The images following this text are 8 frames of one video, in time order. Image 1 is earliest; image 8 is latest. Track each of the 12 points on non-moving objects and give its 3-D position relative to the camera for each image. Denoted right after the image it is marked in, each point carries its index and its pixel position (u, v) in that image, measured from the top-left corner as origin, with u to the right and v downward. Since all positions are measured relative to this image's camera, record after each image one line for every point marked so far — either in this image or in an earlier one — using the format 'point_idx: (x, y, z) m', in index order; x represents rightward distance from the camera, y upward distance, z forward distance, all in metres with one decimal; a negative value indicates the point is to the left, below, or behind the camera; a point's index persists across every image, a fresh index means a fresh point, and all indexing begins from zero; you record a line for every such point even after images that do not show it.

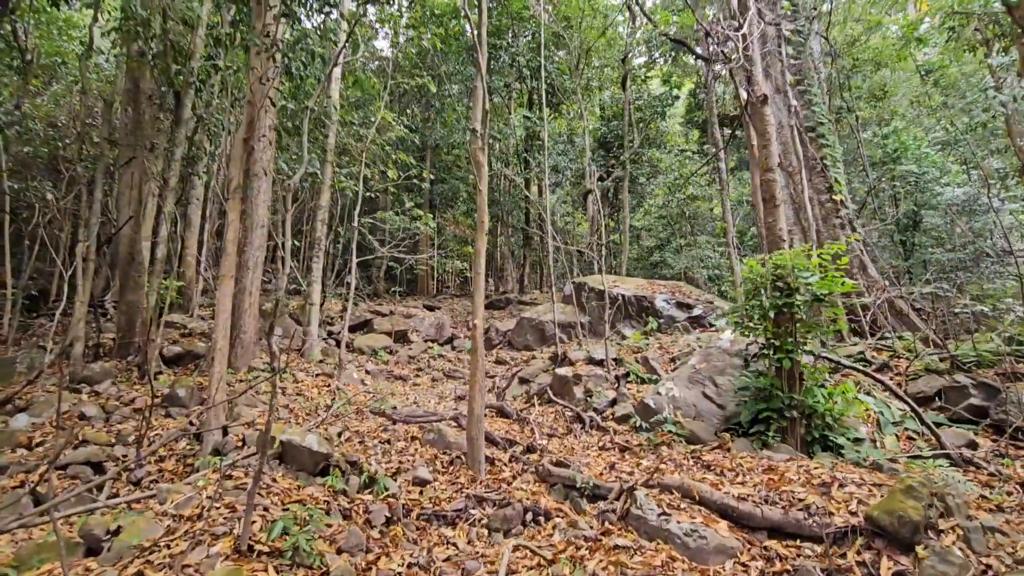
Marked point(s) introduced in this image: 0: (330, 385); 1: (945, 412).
0: (-2.6, -1.4, +7.4) m
1: (+4.4, -1.2, +5.2) m
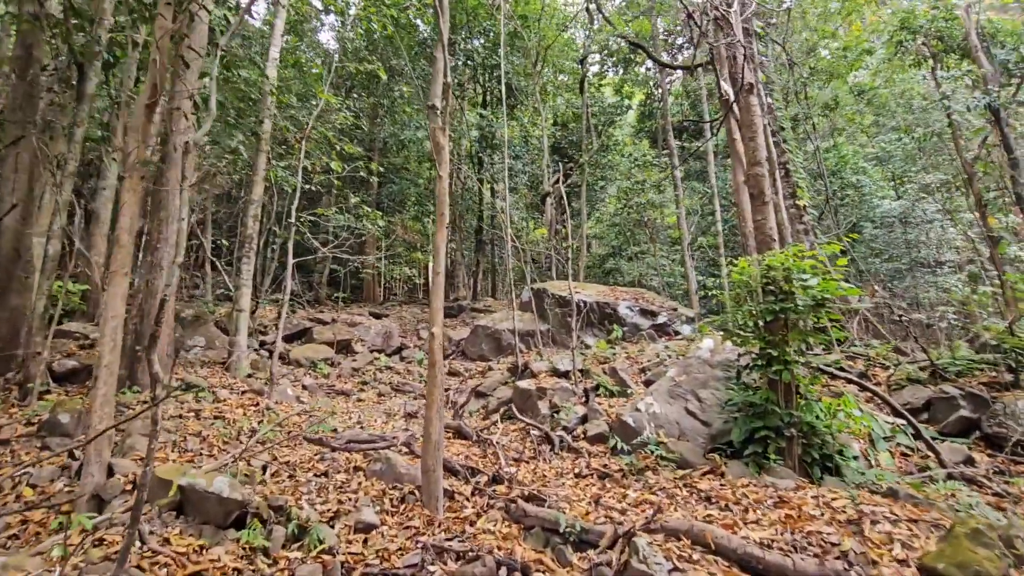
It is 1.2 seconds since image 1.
0: (-3.1, -1.5, +6.4) m
1: (+4.0, -1.3, +4.9) m
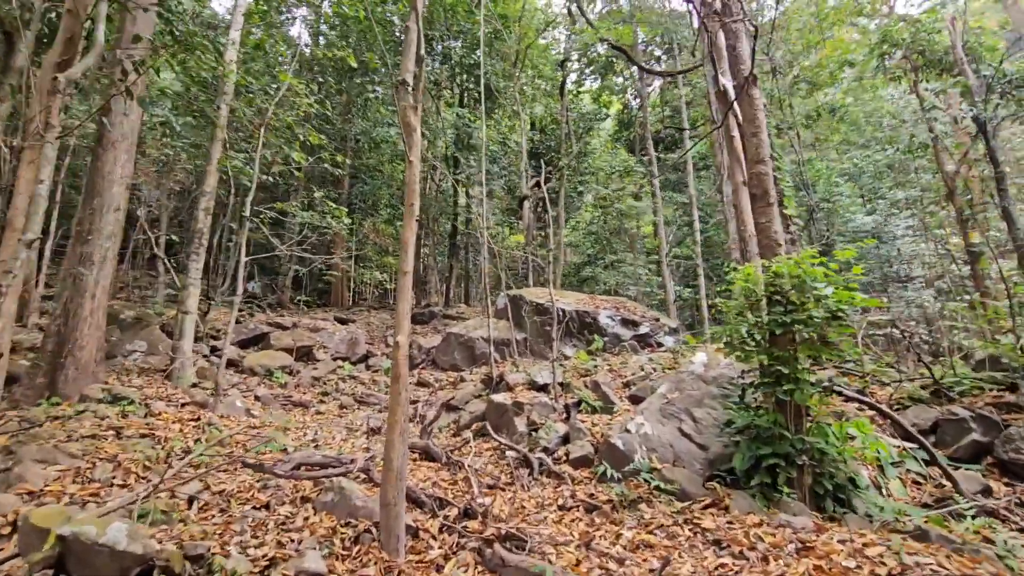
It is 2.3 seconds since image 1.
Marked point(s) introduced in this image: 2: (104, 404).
0: (-3.4, -1.4, +5.6) m
1: (+3.8, -1.4, +4.5) m
2: (-4.1, -1.2, +5.2) m
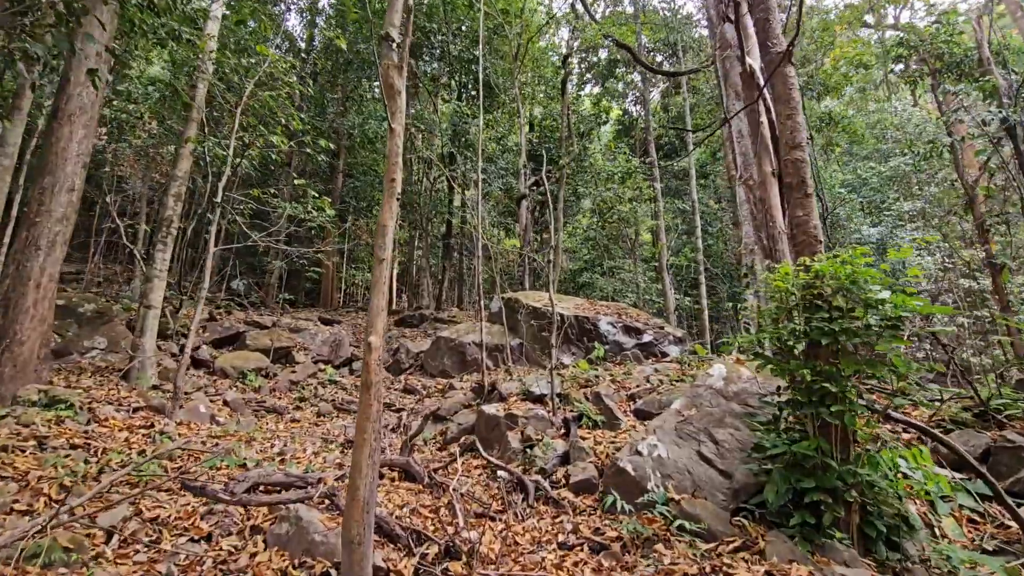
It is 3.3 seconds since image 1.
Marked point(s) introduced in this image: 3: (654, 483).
0: (-3.5, -1.4, +5.0) m
1: (+3.7, -1.5, +4.0) m
2: (-4.2, -1.0, +4.5) m
3: (+1.0, -1.4, +3.6) m
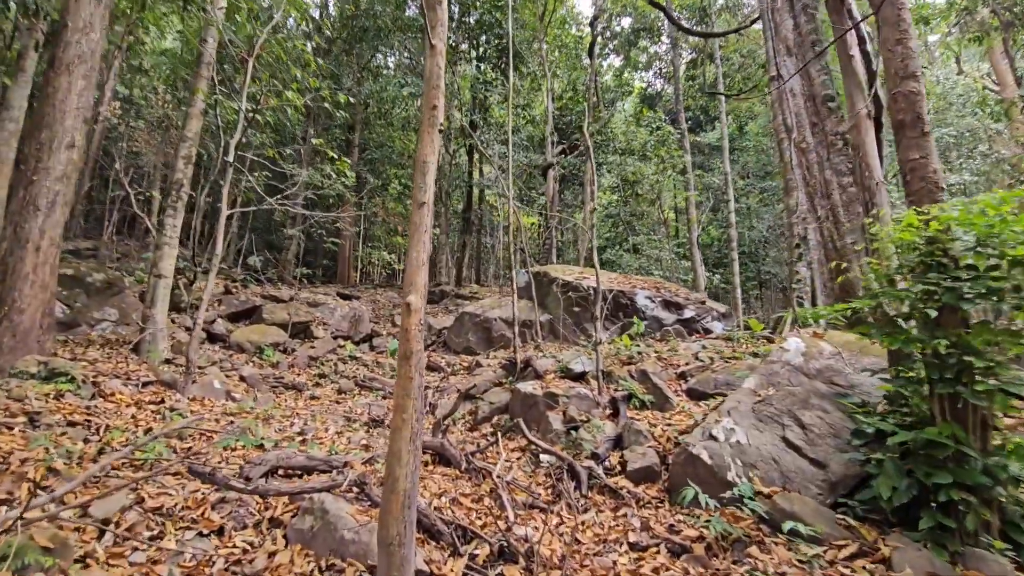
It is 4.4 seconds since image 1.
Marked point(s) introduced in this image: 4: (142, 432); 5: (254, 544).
0: (-3.1, -1.0, +4.6) m
1: (+4.1, -1.2, +3.4) m
2: (-3.8, -0.7, +4.1) m
3: (+1.3, -1.1, +3.0) m
4: (-2.7, -1.1, +3.8) m
5: (-1.3, -1.2, +2.5) m
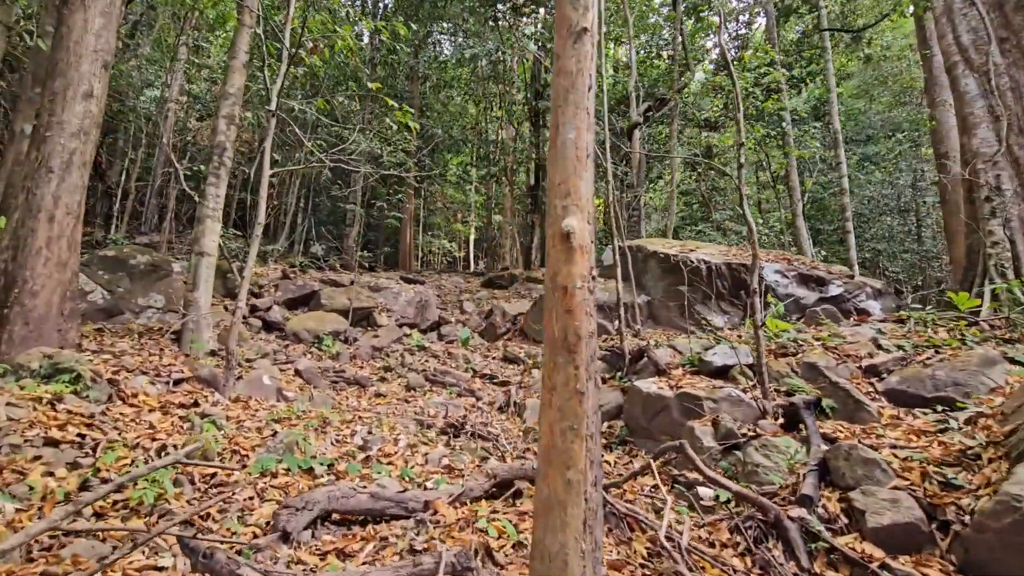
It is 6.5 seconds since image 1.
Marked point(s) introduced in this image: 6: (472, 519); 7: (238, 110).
0: (-2.2, -0.8, +3.6) m
1: (+4.8, -0.9, +1.6) m
2: (-3.0, -0.6, +3.2) m
3: (+2.0, -0.9, +1.6) m
4: (-1.9, -0.9, +2.8) m
5: (-0.6, -1.1, +1.4) m
6: (-0.2, -1.1, +2.4) m
7: (-3.1, +2.1, +5.9) m
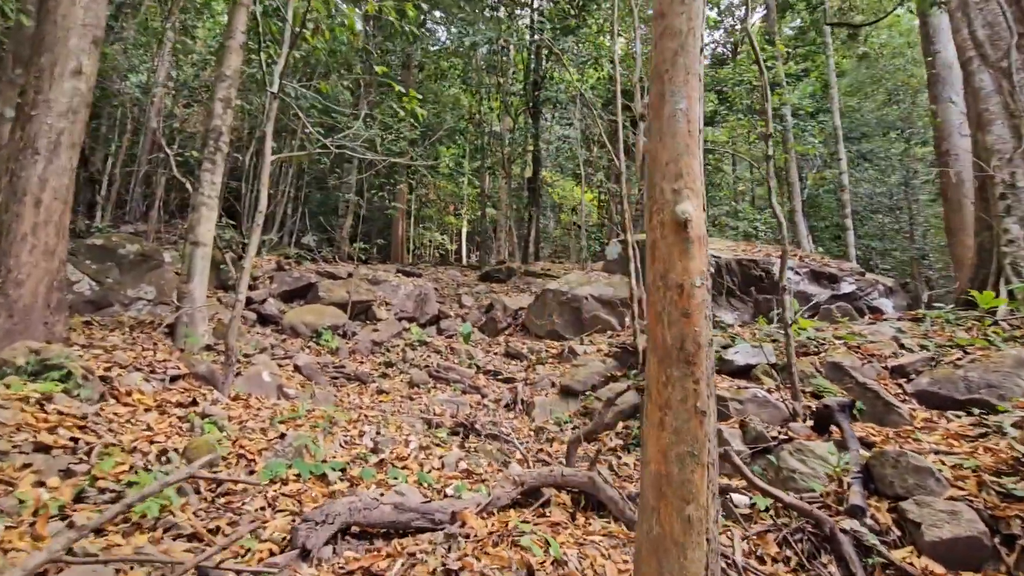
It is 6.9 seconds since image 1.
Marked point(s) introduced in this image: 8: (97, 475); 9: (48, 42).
0: (-2.1, -0.8, +3.4) m
1: (+4.9, -1.0, +1.6) m
2: (-2.8, -0.5, +3.0) m
3: (+2.2, -0.9, +1.5) m
4: (-1.8, -0.8, +2.6) m
5: (-0.5, -1.1, +1.2) m
6: (0.0, -1.0, +2.2) m
7: (-3.0, +2.2, +5.6) m
8: (-1.8, -0.8, +2.3) m
9: (-3.5, +1.9, +3.9) m
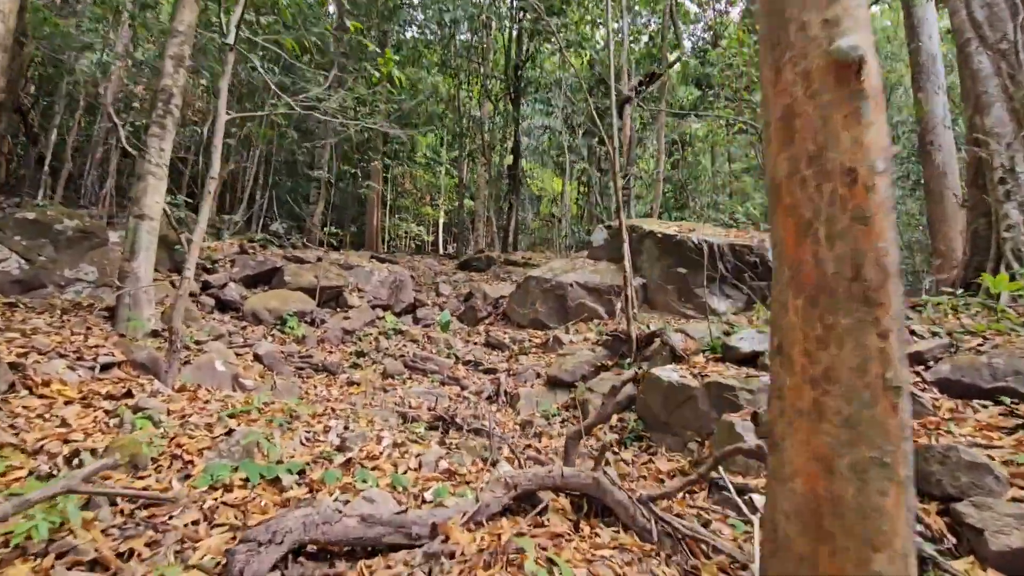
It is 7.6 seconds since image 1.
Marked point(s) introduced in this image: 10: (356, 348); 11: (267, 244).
0: (-2.2, -0.6, +2.9) m
1: (+5.0, -0.9, +1.4) m
2: (-2.9, -0.4, +2.4) m
3: (+2.2, -0.8, +1.2) m
4: (-1.8, -0.7, +2.1) m
5: (-0.4, -0.9, +0.8) m
6: (-0.1, -0.9, +1.8) m
7: (-3.2, +2.3, +5.0) m
8: (-1.8, -0.7, +1.8) m
9: (-3.6, +2.1, +3.3) m
10: (-1.7, -0.7, +5.7) m
11: (-4.4, +0.8, +9.2) m
